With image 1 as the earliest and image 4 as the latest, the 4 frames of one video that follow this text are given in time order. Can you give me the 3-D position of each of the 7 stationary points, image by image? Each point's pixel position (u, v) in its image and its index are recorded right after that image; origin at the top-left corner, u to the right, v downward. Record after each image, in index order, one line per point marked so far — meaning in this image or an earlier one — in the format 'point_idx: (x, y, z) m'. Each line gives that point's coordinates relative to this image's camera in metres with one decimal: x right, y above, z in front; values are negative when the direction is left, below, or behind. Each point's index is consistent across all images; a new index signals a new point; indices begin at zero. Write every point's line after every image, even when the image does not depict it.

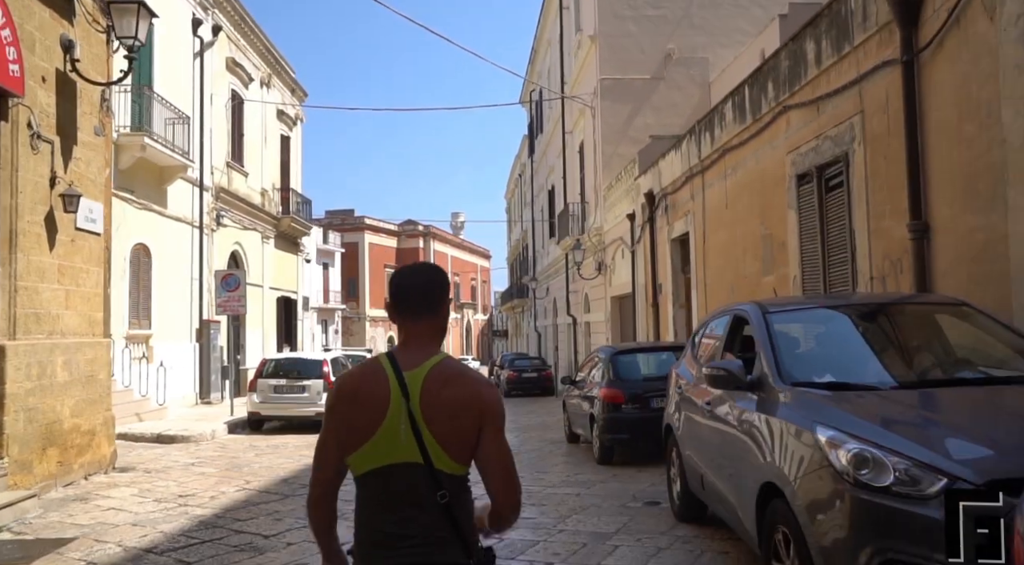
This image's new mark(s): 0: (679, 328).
0: (+2.6, -0.7, +14.1) m
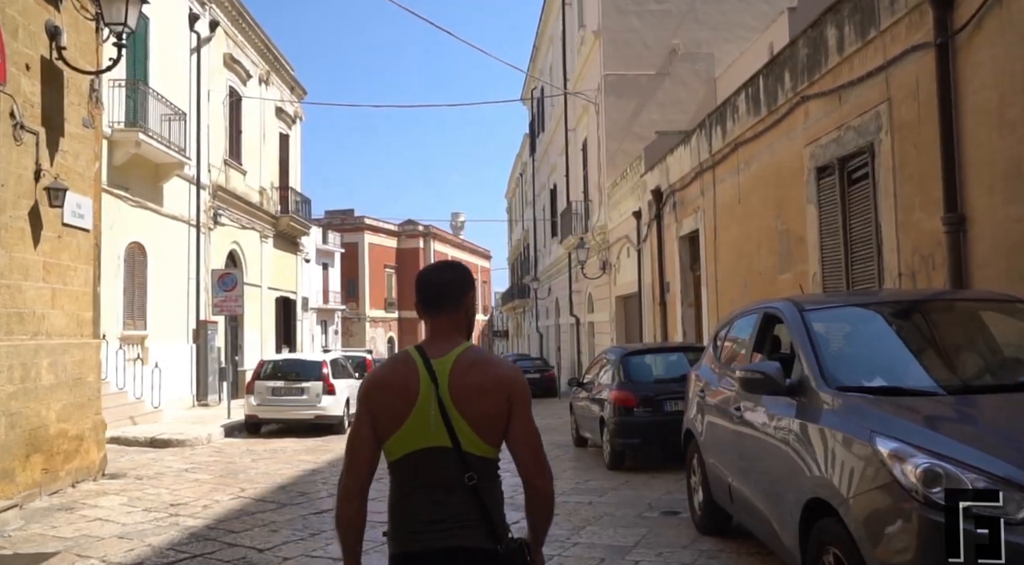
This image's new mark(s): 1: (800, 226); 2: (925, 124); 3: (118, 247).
0: (+2.7, -0.7, +13.7) m
1: (+2.9, +0.6, +8.9) m
2: (+2.9, +1.1, +6.4) m
3: (-6.8, +0.6, +15.5) m
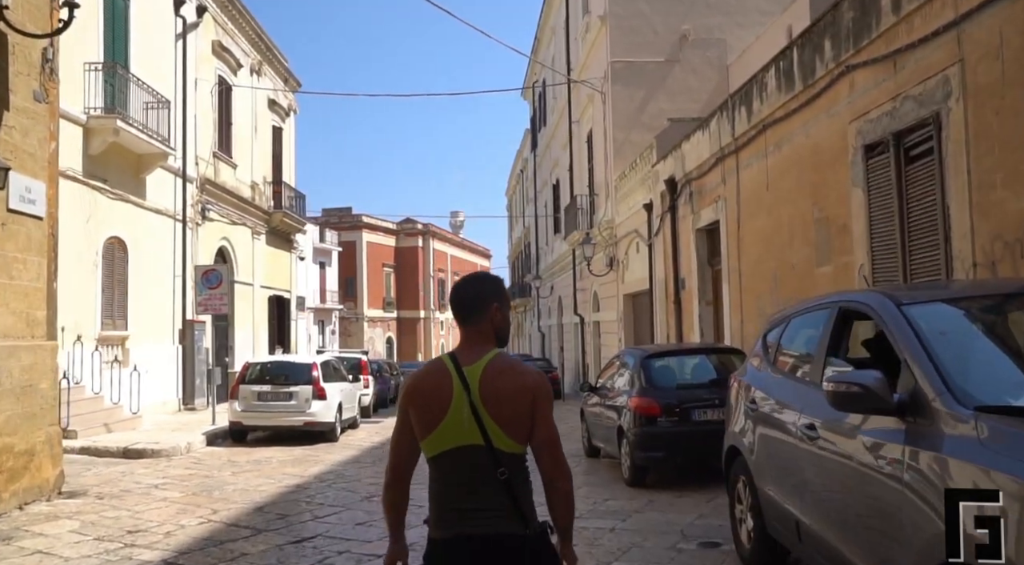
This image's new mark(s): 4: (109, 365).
0: (+2.8, -0.6, +12.8) m
1: (+2.9, +0.6, +7.9) m
2: (+3.0, +1.2, +5.4) m
3: (-6.7, +0.7, +14.5) m
4: (-6.6, -1.3, +14.8) m
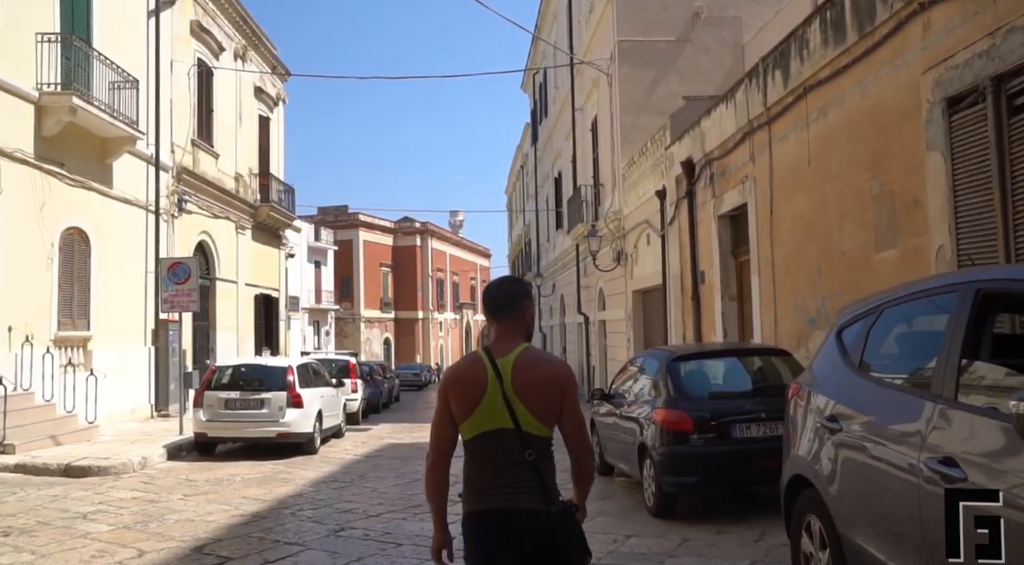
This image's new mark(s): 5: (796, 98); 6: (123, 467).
0: (+2.7, -0.5, +11.3) m
1: (+2.9, +0.7, +6.5) m
2: (+3.0, +1.3, +4.0) m
3: (-6.7, +0.7, +13.1) m
4: (-6.6, -1.3, +13.4) m
5: (+2.7, +1.8, +8.7) m
6: (-4.2, -2.0, +9.7) m
